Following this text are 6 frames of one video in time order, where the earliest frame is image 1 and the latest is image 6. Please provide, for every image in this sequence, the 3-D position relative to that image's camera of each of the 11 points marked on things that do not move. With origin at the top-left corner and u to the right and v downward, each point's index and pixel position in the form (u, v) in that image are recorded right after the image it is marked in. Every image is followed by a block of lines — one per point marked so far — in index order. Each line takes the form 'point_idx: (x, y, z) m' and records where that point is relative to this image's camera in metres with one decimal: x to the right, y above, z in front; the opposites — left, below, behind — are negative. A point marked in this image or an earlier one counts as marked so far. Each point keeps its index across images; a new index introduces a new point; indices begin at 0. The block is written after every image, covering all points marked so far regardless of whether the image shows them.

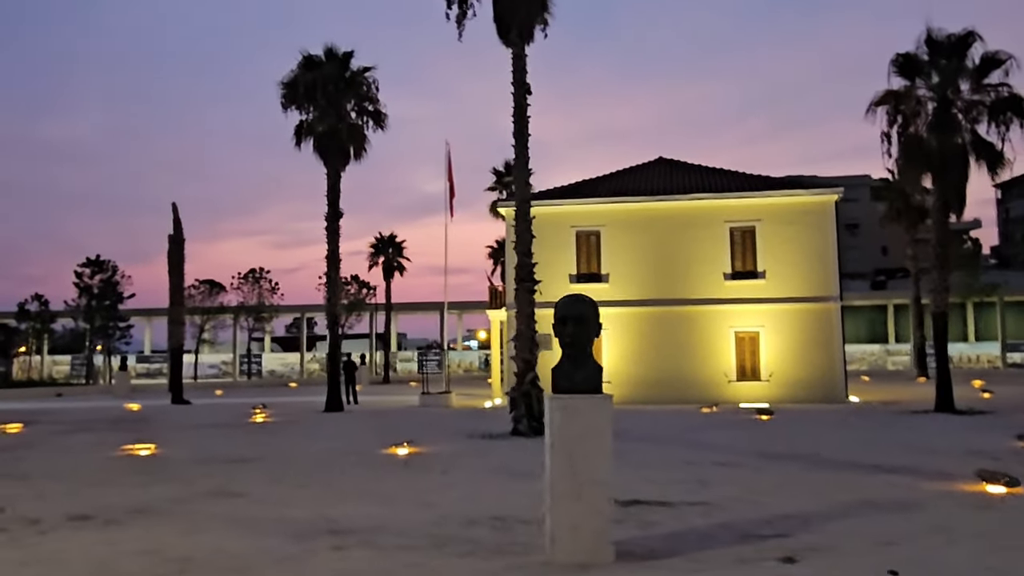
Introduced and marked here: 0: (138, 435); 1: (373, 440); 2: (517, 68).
0: (-8.0, -3.1, +17.8) m
1: (-2.7, -3.0, +16.5) m
2: (+0.1, +4.4, +16.9) m
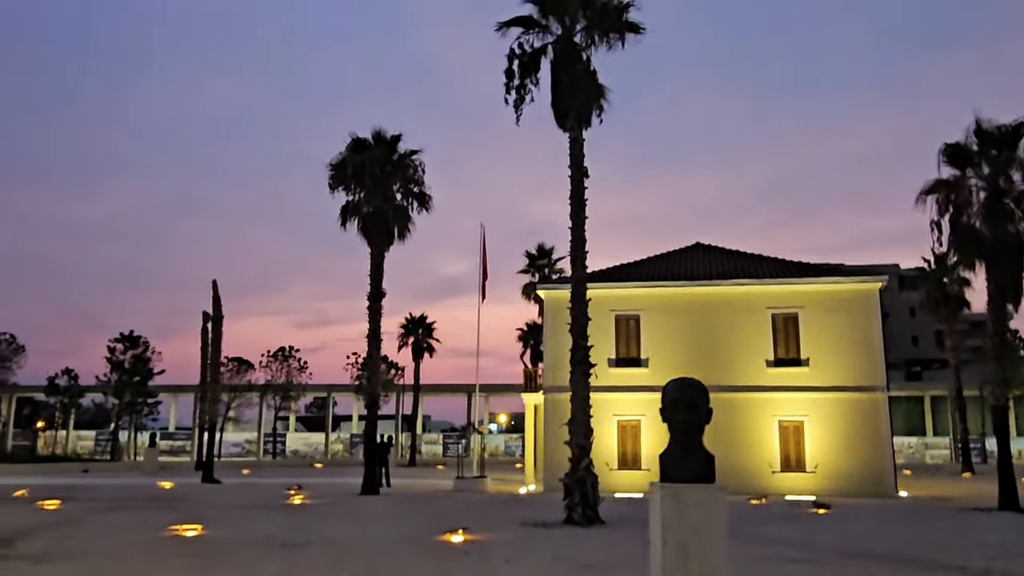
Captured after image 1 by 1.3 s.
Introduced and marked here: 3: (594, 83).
0: (-6.9, -4.7, +17.4) m
1: (-1.7, -4.6, +16.0) m
2: (+1.3, +2.8, +17.0) m
3: (+1.7, +4.3, +17.6) m
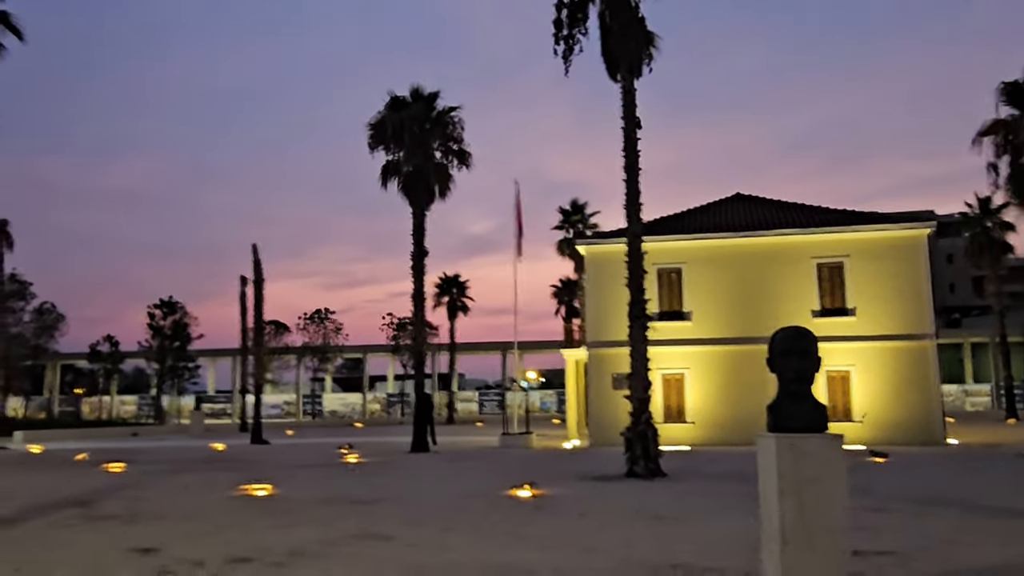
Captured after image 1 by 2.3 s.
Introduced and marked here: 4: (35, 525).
0: (-5.7, -4.0, +17.7) m
1: (-0.5, -3.7, +16.1) m
2: (+2.3, +3.7, +16.7) m
3: (+2.7, +5.3, +17.1) m
4: (-6.3, -3.1, +11.0) m
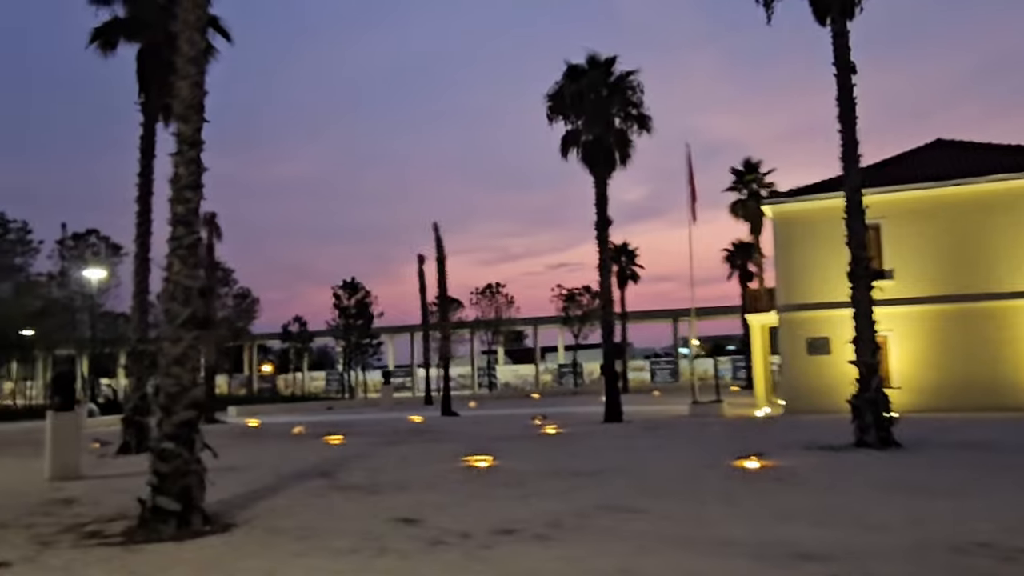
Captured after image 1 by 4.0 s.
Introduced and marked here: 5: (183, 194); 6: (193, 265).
0: (-1.2, -3.5, +18.2) m
1: (+3.6, -3.1, +15.7) m
2: (+6.1, +4.5, +15.5) m
3: (+6.5, +6.1, +15.8) m
4: (-3.0, -2.9, +11.7) m
5: (-3.9, +1.1, +9.8) m
6: (-3.7, +0.3, +9.8) m
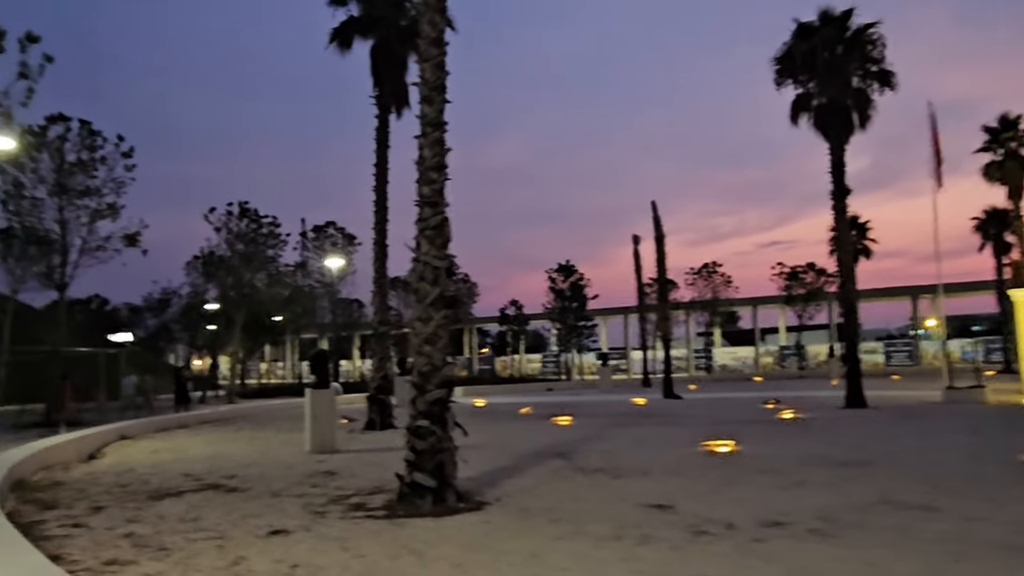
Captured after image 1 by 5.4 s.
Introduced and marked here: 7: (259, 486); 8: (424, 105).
0: (+3.8, -3.0, +17.5) m
1: (+7.7, -2.6, +13.9) m
2: (+10.0, +5.0, +12.9) m
3: (+10.4, +6.6, +13.1) m
4: (+0.4, -2.6, +11.7) m
5: (-1.0, +1.3, +9.9) m
6: (-0.8, +0.5, +9.9) m
7: (-3.4, -2.7, +11.4) m
8: (-1.1, +2.2, +10.0) m
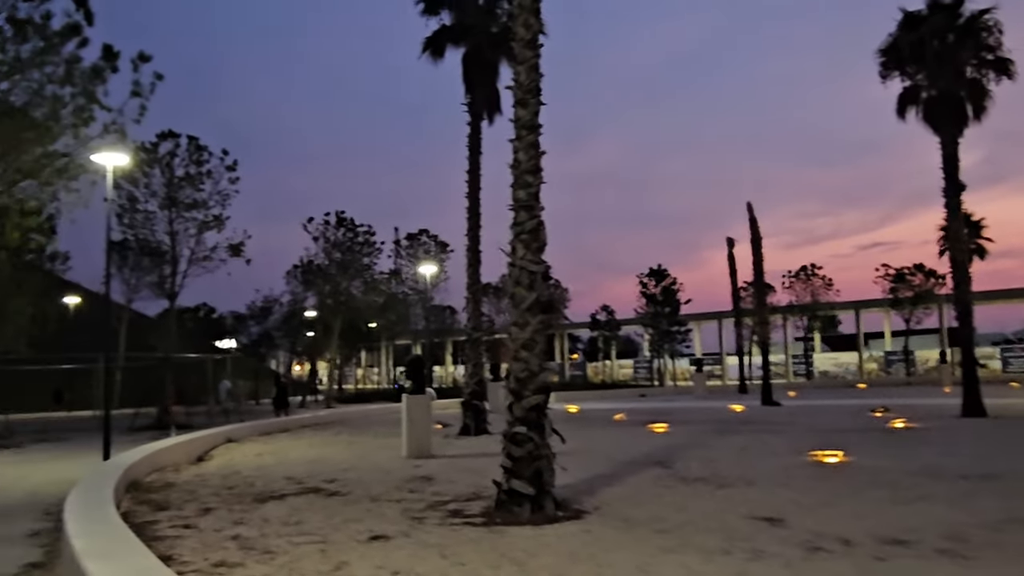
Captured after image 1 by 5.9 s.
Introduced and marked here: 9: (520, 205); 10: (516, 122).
0: (+5.7, -3.0, +16.8) m
1: (+9.3, -2.6, +12.8) m
2: (+11.3, +5.1, +11.7) m
3: (+11.8, +6.7, +11.8) m
4: (+1.7, -2.7, +11.4) m
5: (+0.1, +1.3, +9.8) m
6: (+0.3, +0.4, +9.8) m
7: (-2.1, -2.8, +11.5) m
8: (+0.1, +2.1, +9.9) m
9: (+0.1, +1.0, +9.8) m
10: (0.0, +2.0, +10.0) m
